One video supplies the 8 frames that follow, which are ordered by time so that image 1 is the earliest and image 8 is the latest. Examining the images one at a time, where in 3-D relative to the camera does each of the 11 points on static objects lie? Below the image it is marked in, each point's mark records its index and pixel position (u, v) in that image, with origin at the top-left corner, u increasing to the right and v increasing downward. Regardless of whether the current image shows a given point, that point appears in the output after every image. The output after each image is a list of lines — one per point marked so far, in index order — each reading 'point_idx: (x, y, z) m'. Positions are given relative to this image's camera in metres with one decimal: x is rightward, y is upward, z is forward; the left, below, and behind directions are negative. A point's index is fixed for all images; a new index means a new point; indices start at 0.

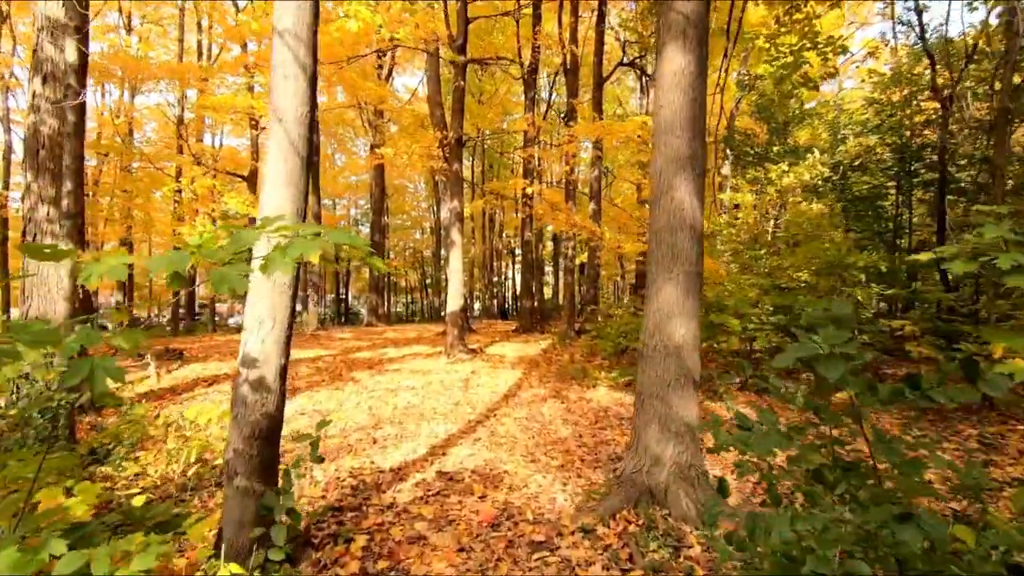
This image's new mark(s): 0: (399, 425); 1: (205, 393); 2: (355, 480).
0: (-1.2, -1.5, +5.8) m
1: (-4.2, -1.5, +7.3) m
2: (-1.2, -1.5, +4.1) m
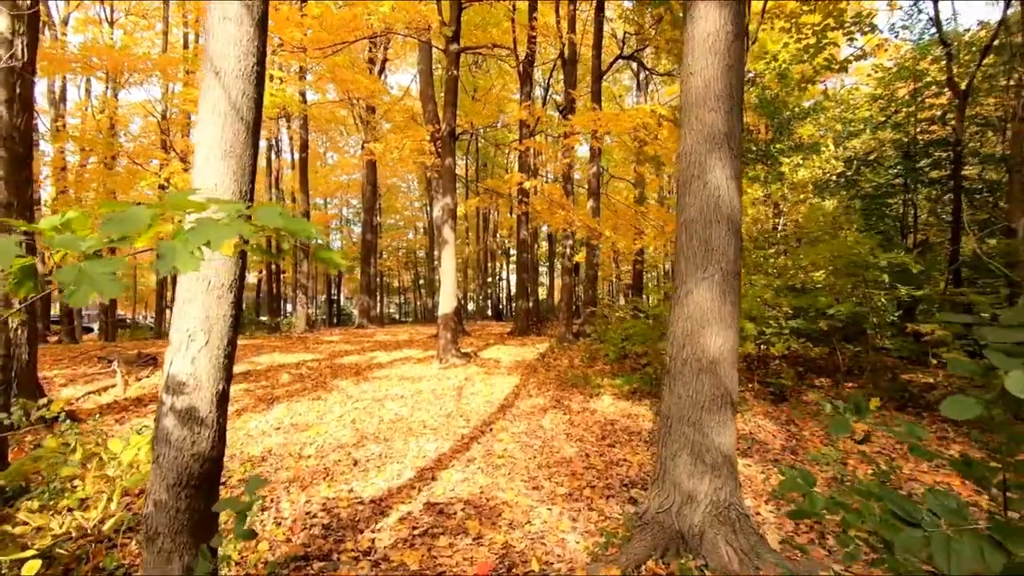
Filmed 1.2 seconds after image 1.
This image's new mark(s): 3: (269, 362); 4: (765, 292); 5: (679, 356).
0: (-1.2, -1.5, +5.2) m
1: (-4.2, -1.5, +6.6) m
2: (-1.2, -1.5, +3.5) m
3: (-4.9, -1.5, +10.8) m
4: (+3.5, -0.1, +7.3) m
5: (+0.9, -0.4, +2.9) m
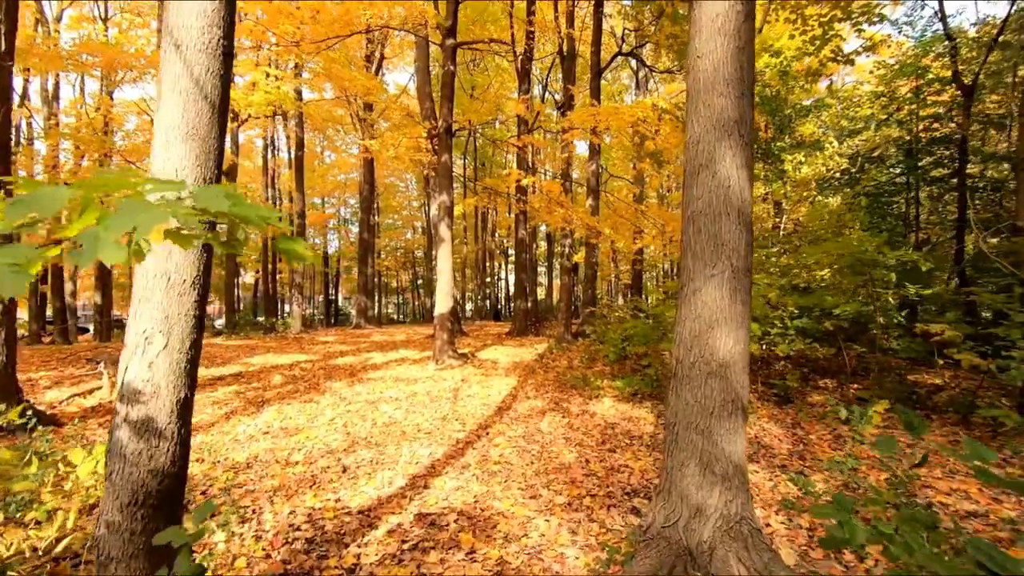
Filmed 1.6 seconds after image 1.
0: (-1.3, -1.5, +5.0) m
1: (-4.3, -1.5, +6.4) m
2: (-1.2, -1.5, +3.3) m
3: (-4.9, -1.5, +10.6) m
4: (+3.4, 0.0, +7.2) m
5: (+0.9, -0.4, +2.7) m
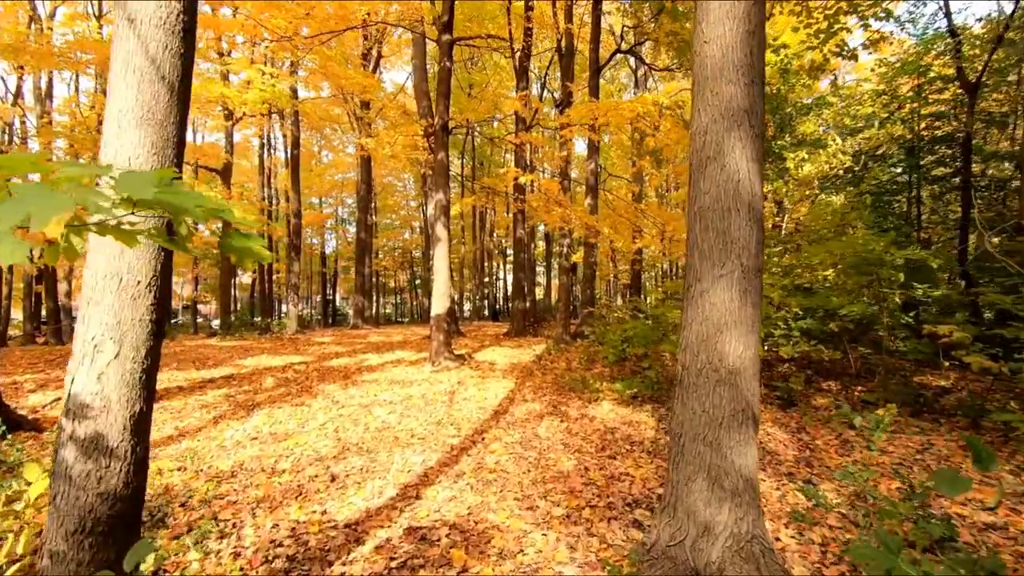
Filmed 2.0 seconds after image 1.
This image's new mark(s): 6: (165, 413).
0: (-1.3, -1.5, +4.8) m
1: (-4.3, -1.5, +6.2) m
2: (-1.2, -1.5, +3.1) m
3: (-4.9, -1.5, +10.4) m
4: (+3.4, 0.0, +7.0) m
5: (+0.9, -0.4, +2.5) m
6: (-4.2, -1.5, +6.5) m
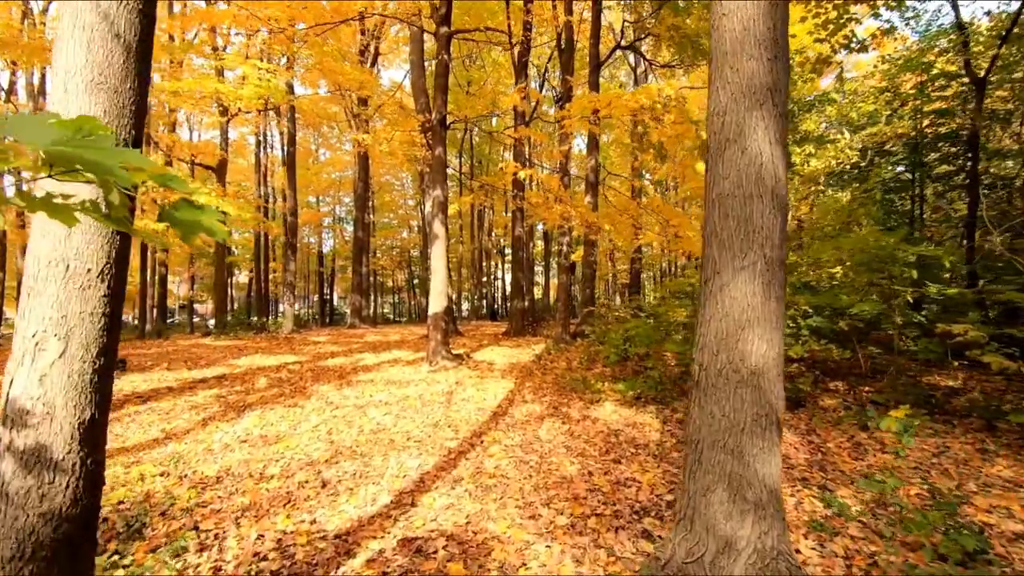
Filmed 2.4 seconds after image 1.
0: (-1.3, -1.5, +4.6) m
1: (-4.3, -1.5, +6.0) m
2: (-1.2, -1.4, +2.9) m
3: (-5.0, -1.4, +10.2) m
4: (+3.4, 0.0, +6.8) m
5: (+0.9, -0.3, +2.3) m
6: (-4.2, -1.5, +6.3) m
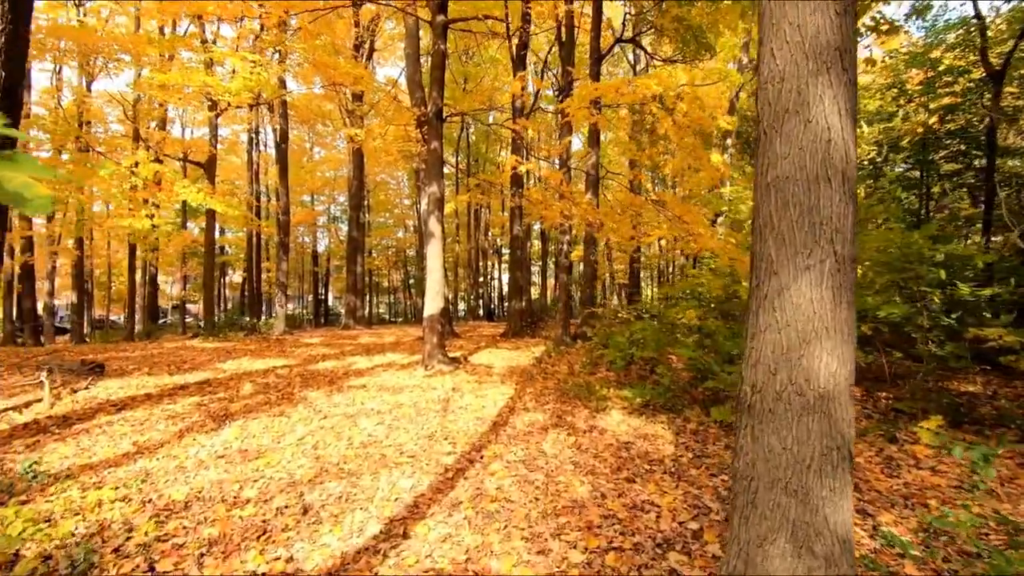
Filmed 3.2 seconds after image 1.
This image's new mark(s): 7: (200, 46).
0: (-1.3, -1.5, +4.2) m
1: (-4.3, -1.5, +5.6) m
2: (-1.2, -1.5, +2.4) m
3: (-5.0, -1.4, +9.7) m
4: (+3.4, 0.0, +6.4) m
5: (+0.9, -0.3, +1.9) m
6: (-4.2, -1.5, +5.9) m
7: (-8.7, +6.8, +15.0) m
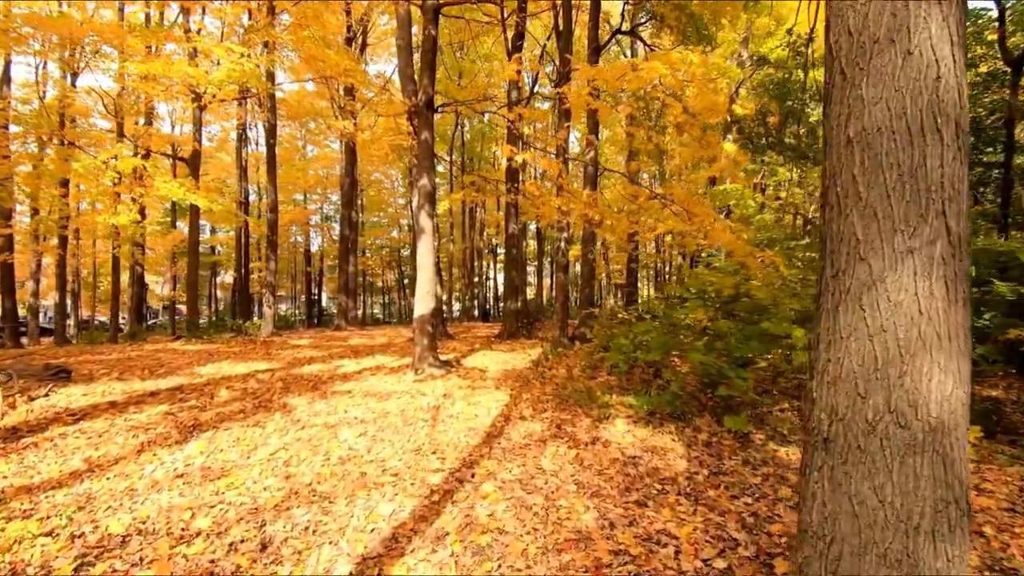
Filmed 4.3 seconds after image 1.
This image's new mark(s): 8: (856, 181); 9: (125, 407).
0: (-1.3, -1.5, +3.6) m
1: (-4.3, -1.5, +5.0) m
2: (-1.2, -1.4, +1.9) m
3: (-5.1, -1.4, +9.1) m
4: (+3.3, 0.0, +5.9) m
5: (+0.9, -0.3, +1.4) m
6: (-4.3, -1.5, +5.3) m
7: (-8.8, +6.8, +14.4) m
8: (+0.9, +0.3, +1.5) m
9: (-4.6, -1.4, +6.4) m
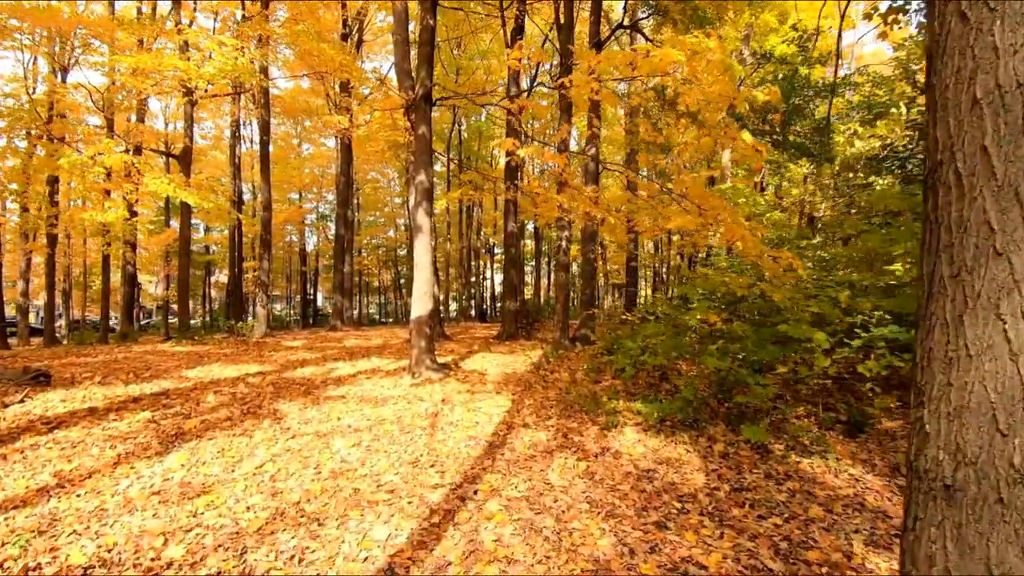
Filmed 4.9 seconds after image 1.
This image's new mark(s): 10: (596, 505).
0: (-1.3, -1.5, +3.3) m
1: (-4.3, -1.5, +4.7) m
2: (-1.2, -1.4, +1.6) m
3: (-5.0, -1.4, +8.8) m
4: (+3.4, 0.0, +5.6) m
5: (+0.9, -0.3, +1.1) m
6: (-4.2, -1.5, +5.0) m
7: (-8.8, +6.8, +14.0) m
8: (+1.0, +0.3, +1.1) m
9: (-4.6, -1.4, +6.1) m
10: (+0.6, -1.5, +3.6) m
